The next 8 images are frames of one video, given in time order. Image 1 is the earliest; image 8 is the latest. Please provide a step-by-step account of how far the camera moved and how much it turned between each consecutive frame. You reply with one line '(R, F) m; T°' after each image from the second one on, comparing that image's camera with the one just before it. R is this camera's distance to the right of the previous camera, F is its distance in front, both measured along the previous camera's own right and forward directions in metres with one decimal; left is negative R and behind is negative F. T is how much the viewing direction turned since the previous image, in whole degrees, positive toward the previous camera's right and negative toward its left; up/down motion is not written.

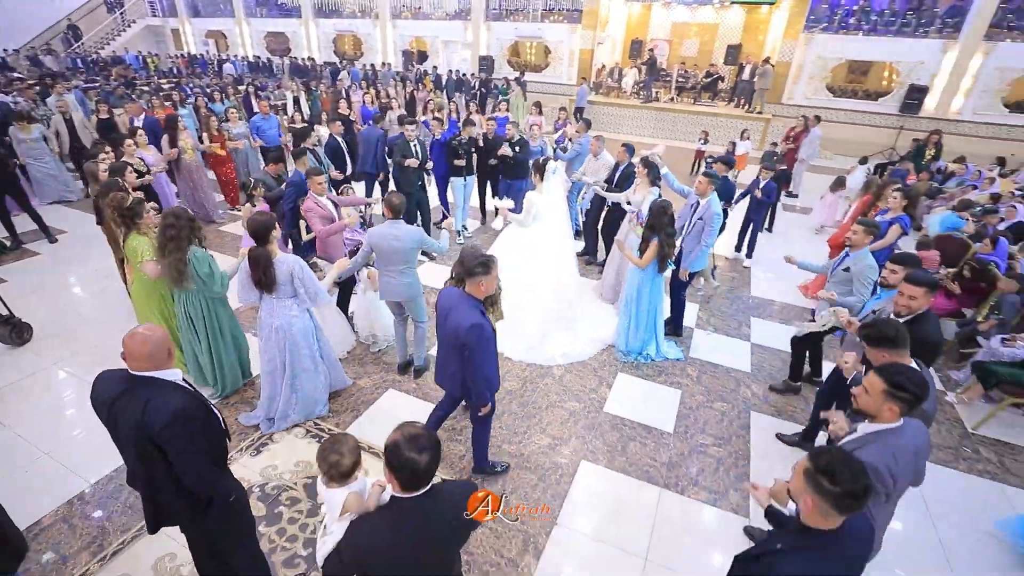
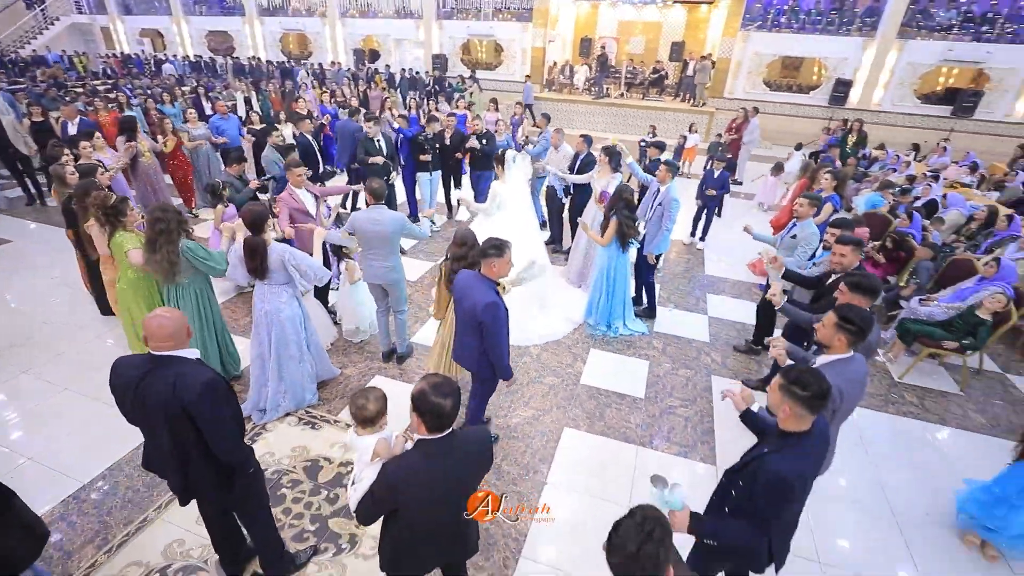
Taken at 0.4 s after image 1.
(-0.1, -0.2) m; +5°
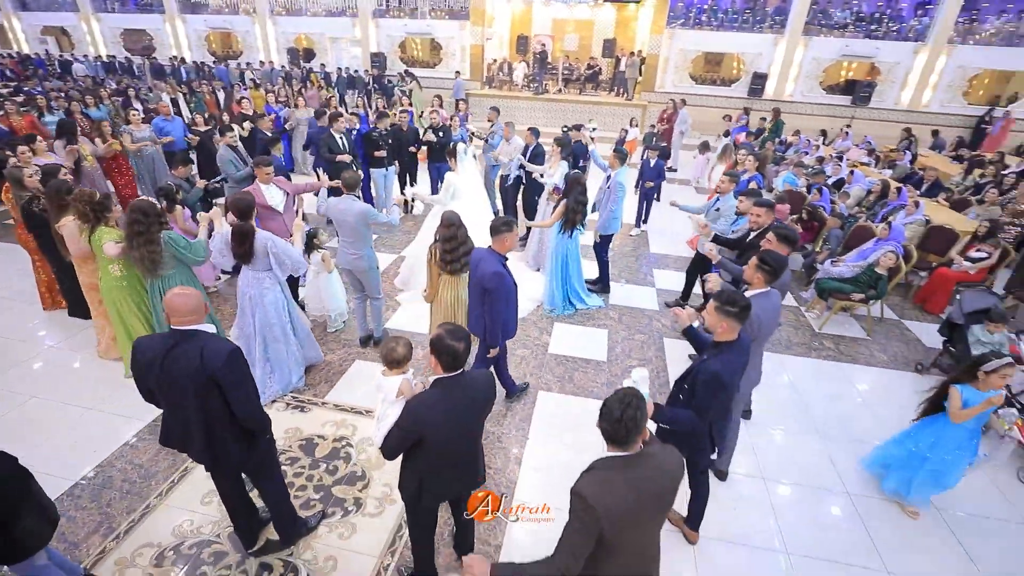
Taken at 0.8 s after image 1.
(-0.2, -0.3) m; +6°
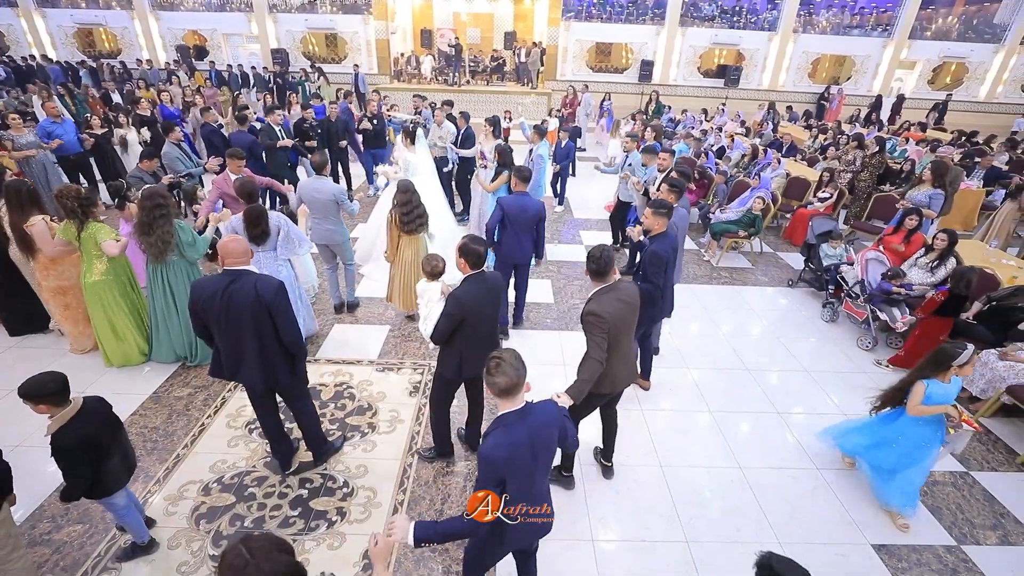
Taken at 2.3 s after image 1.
(-0.4, -0.6) m; +10°
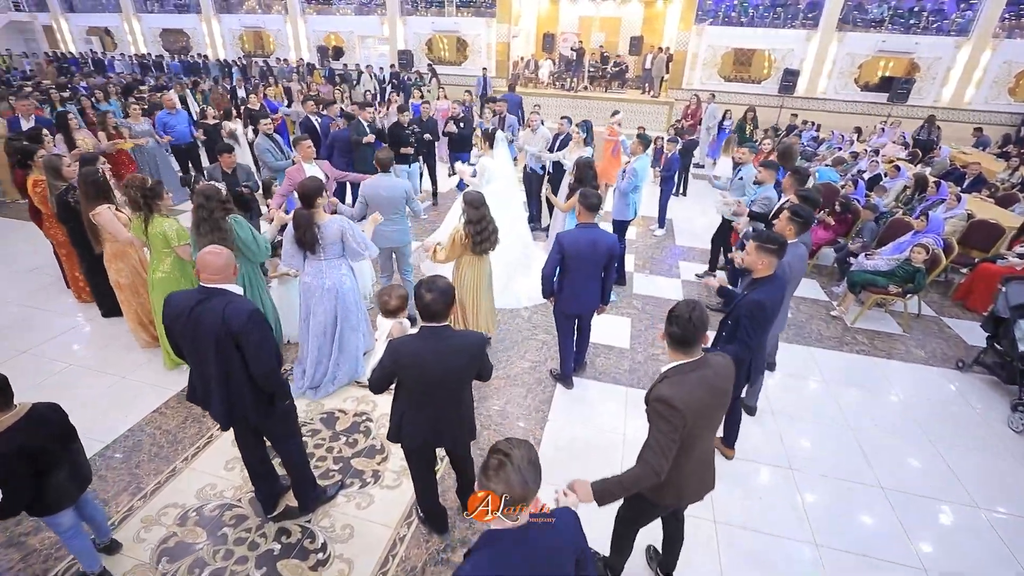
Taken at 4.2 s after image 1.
(+0.3, +0.7) m; -12°
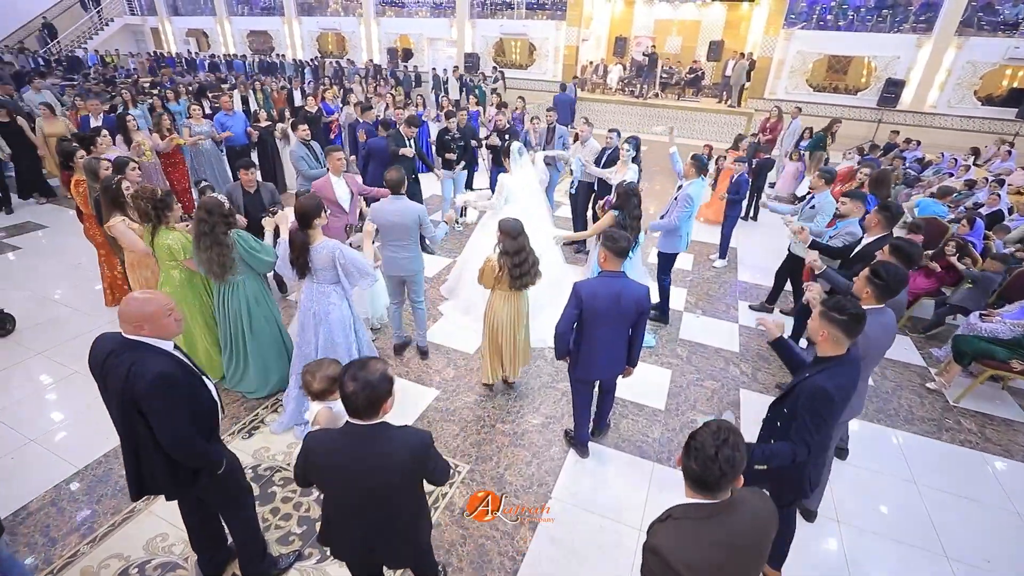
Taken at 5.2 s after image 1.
(+0.3, +0.5) m; -7°
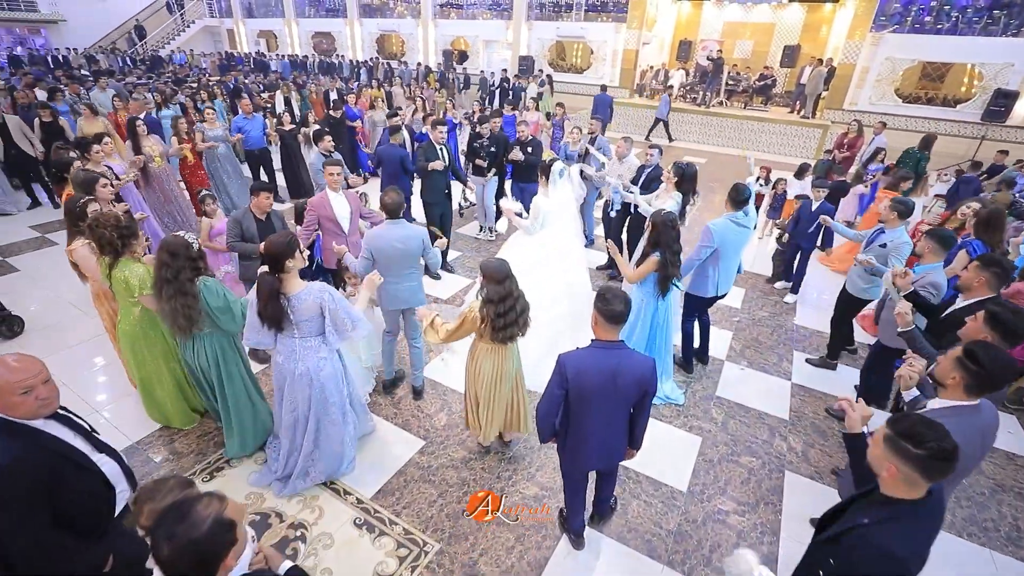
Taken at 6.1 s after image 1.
(+0.3, +0.5) m; -6°
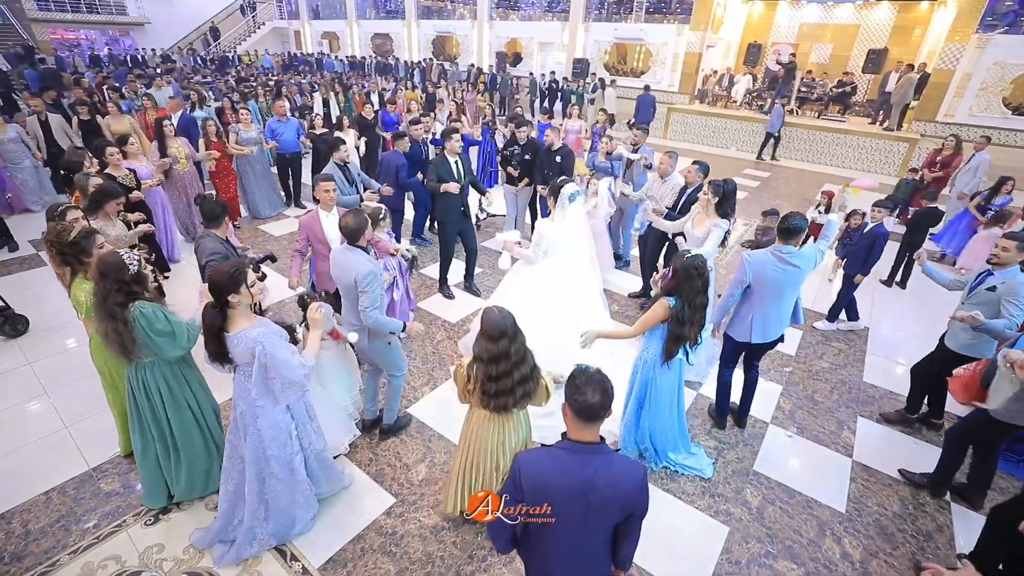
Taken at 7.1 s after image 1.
(+0.3, +0.5) m; -6°
